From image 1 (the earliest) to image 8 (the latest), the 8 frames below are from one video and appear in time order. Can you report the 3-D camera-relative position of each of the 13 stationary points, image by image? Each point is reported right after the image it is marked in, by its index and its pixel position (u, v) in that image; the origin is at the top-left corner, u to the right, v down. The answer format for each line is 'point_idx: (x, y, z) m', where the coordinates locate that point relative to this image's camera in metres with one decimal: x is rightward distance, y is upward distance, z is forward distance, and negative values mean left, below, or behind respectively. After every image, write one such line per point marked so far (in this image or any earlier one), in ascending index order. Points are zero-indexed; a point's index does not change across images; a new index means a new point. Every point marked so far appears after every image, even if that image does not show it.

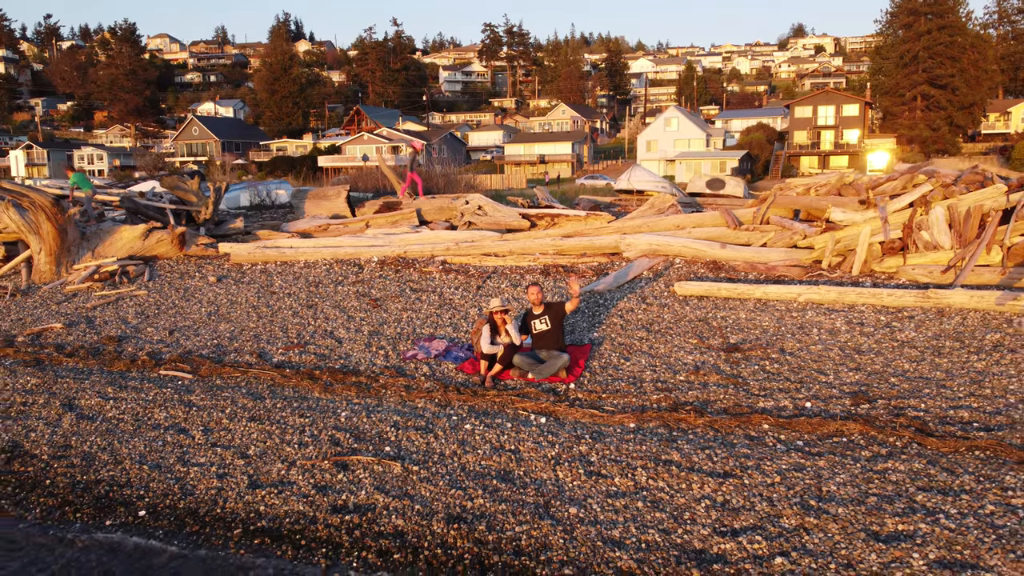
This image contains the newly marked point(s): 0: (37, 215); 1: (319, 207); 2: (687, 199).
0: (-5.6, +0.8, +9.6) m
1: (-2.9, +1.2, +12.2) m
2: (+2.3, +1.2, +10.9) m
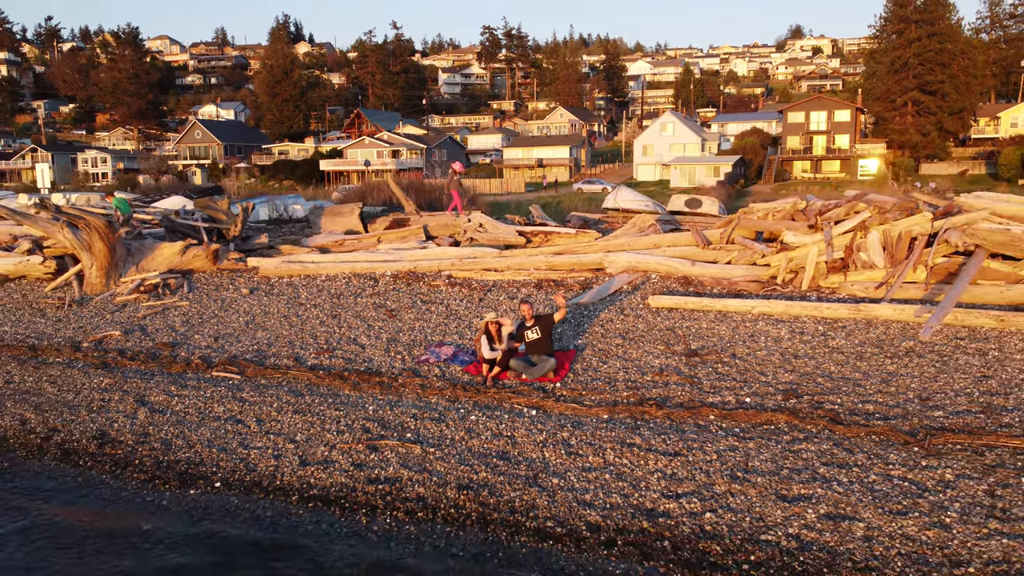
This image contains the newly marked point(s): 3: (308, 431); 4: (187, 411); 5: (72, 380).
0: (-5.6, +0.7, +10.8) m
1: (-2.9, +1.1, +13.5) m
2: (+2.3, +1.1, +12.1) m
3: (-1.6, -1.1, +6.4) m
4: (-2.8, -1.1, +7.0) m
5: (-4.3, -0.9, +7.9) m
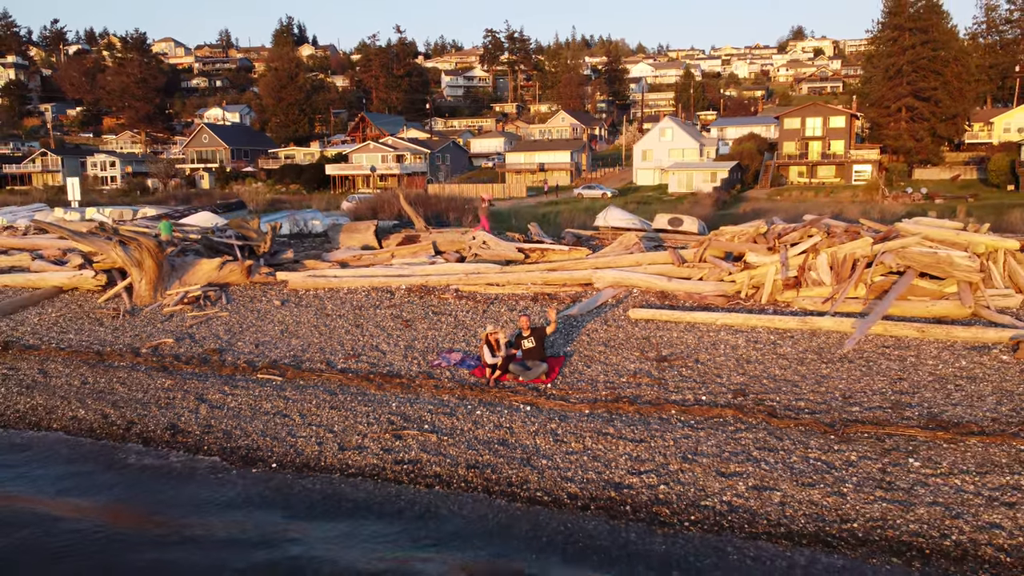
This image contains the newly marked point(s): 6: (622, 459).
0: (-5.6, +0.5, +12.3) m
1: (-2.9, +0.9, +14.9) m
2: (+2.3, +0.9, +13.5) m
3: (-1.6, -1.3, +7.8) m
4: (-2.8, -1.2, +8.4) m
5: (-4.3, -1.1, +9.3) m
6: (+0.9, -1.4, +6.7) m
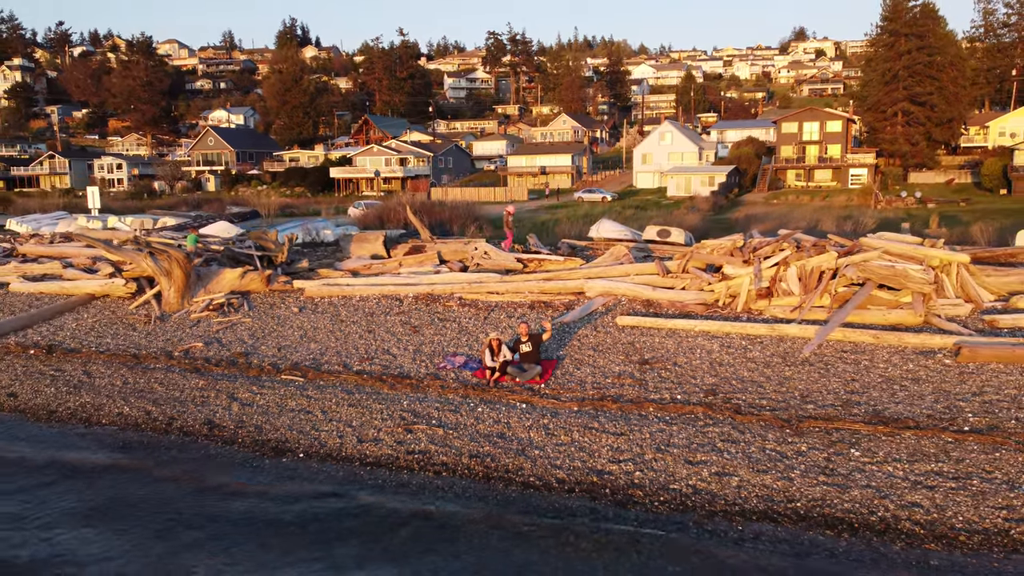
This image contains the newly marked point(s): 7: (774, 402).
0: (-5.6, +0.4, +13.3) m
1: (-2.9, +0.8, +15.9) m
2: (+2.3, +0.8, +14.5) m
3: (-1.7, -1.4, +8.9) m
4: (-2.9, -1.4, +9.4) m
5: (-4.3, -1.2, +10.4) m
6: (+0.9, -1.5, +7.7) m
7: (+2.8, -1.2, +8.6) m
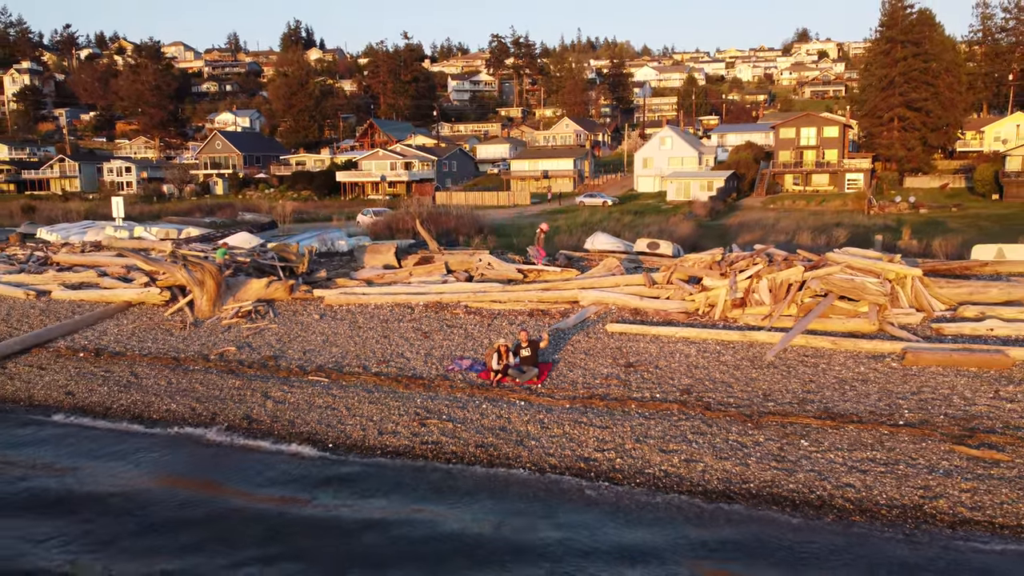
0: (-5.6, +0.2, +14.6) m
1: (-2.9, +0.6, +17.3) m
2: (+2.3, +0.6, +15.8) m
3: (-1.7, -1.6, +10.2) m
4: (-2.9, -1.5, +10.8) m
5: (-4.3, -1.3, +11.7) m
6: (+0.9, -1.7, +9.0) m
7: (+2.8, -1.4, +9.9) m
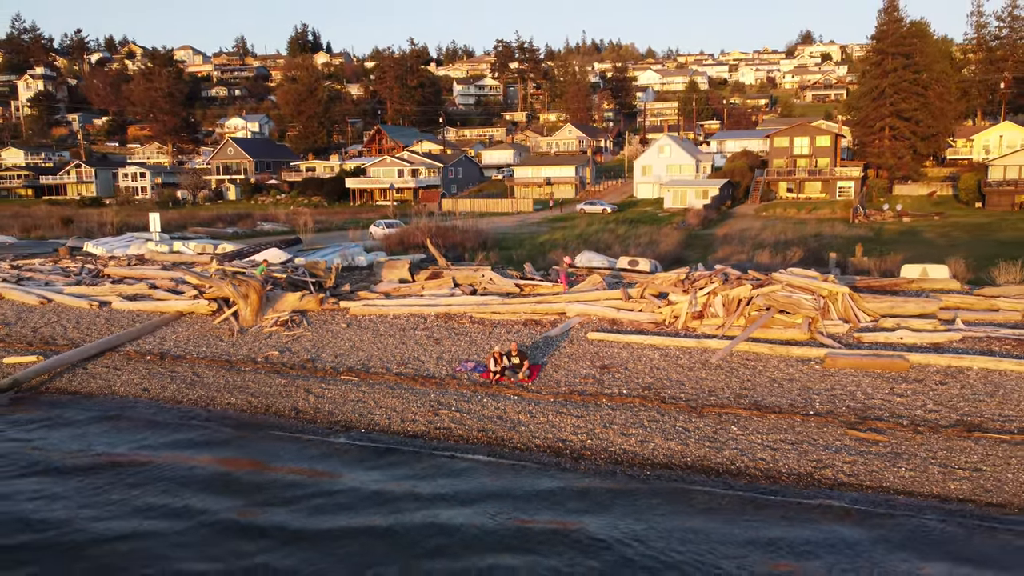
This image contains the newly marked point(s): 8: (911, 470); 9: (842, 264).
0: (-5.6, 0.0, +17.2) m
1: (-2.9, +0.3, +19.8) m
2: (+2.3, +0.3, +18.3) m
3: (-1.7, -1.9, +12.7) m
4: (-2.9, -1.8, +13.3) m
5: (-4.4, -1.6, +14.2) m
6: (+0.8, -2.0, +11.5) m
7: (+2.7, -1.6, +12.3) m
8: (+4.8, -2.2, +9.8) m
9: (+7.8, +0.6, +19.1) m
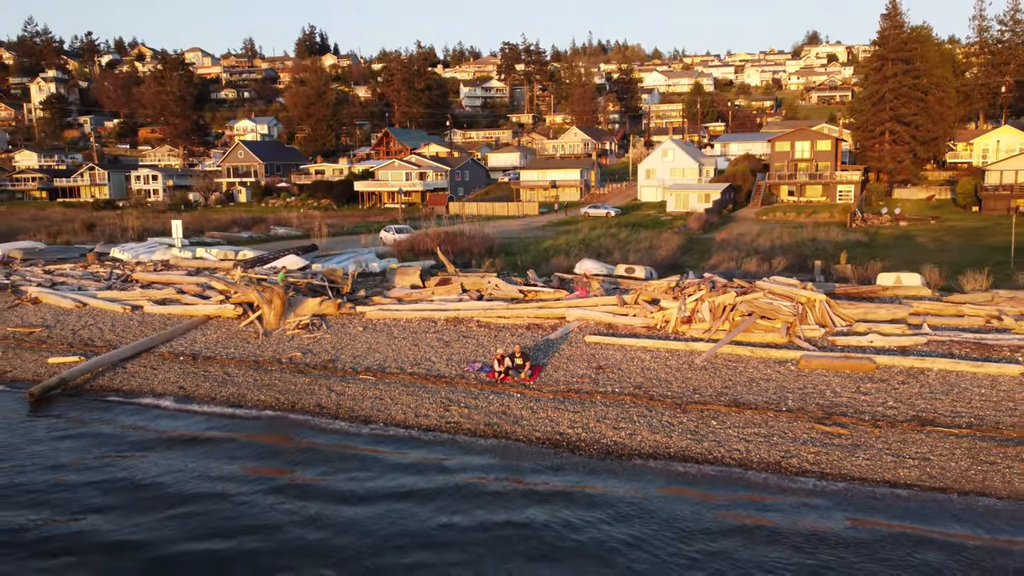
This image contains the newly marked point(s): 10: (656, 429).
0: (-5.5, -0.2, +18.5) m
1: (-2.8, +0.2, +21.1) m
2: (+2.4, +0.2, +19.6) m
3: (-1.7, -2.0, +14.0) m
4: (-2.9, -1.9, +14.6) m
5: (-4.3, -1.7, +15.6) m
6: (+0.8, -2.1, +12.9) m
7: (+2.7, -1.8, +13.6) m
8: (+4.9, -2.3, +11.1) m
9: (+7.9, +0.4, +20.4) m
10: (+2.2, -2.1, +12.4) m
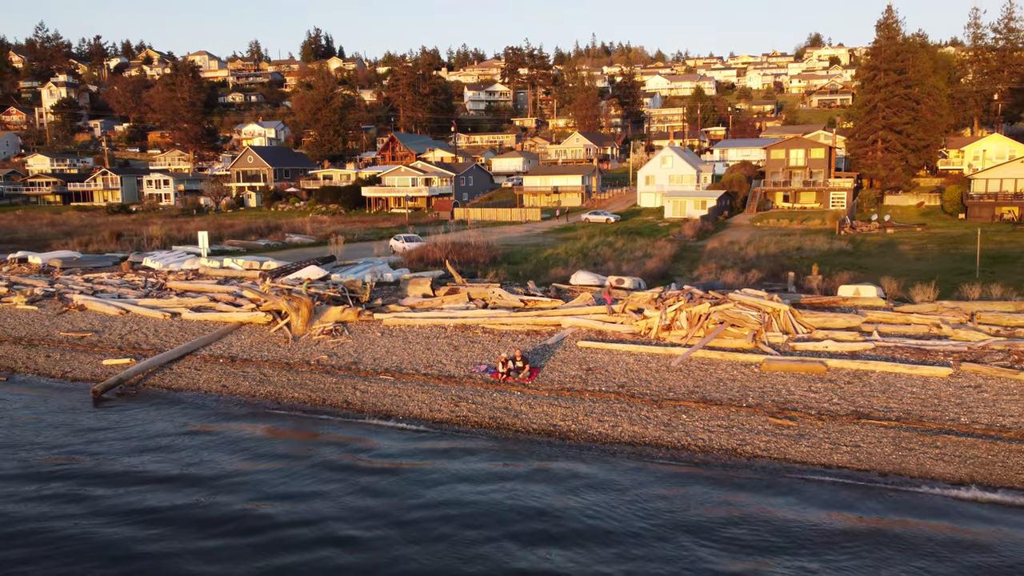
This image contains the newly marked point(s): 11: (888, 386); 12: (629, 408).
0: (-5.5, -0.4, +20.8) m
1: (-2.8, 0.0, +23.4) m
2: (+2.4, -0.1, +21.8) m
3: (-1.7, -2.2, +16.3) m
4: (-2.8, -2.2, +16.9) m
5: (-4.3, -2.0, +17.8) m
6: (+0.9, -2.4, +15.1) m
7: (+2.8, -2.0, +15.9) m
8: (+4.9, -2.6, +13.3) m
9: (+7.9, +0.1, +22.6) m
10: (+2.2, -2.4, +14.7) m
11: (+7.1, -1.8, +15.2) m
12: (+2.2, -2.3, +15.1) m
